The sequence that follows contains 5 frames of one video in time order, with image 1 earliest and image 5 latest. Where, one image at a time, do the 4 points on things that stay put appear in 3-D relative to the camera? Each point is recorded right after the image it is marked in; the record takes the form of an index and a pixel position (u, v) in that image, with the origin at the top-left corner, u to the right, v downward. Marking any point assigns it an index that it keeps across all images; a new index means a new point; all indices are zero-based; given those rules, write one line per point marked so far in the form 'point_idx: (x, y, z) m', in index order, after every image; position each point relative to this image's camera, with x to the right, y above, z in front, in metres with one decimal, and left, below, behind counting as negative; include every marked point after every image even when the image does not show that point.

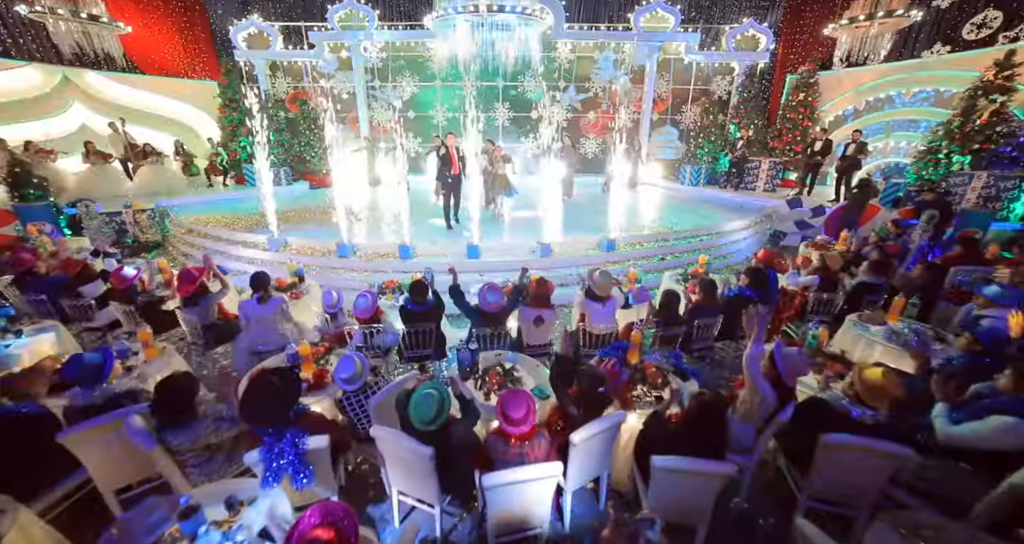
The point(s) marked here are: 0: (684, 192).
0: (+4.8, +2.2, +11.0) m
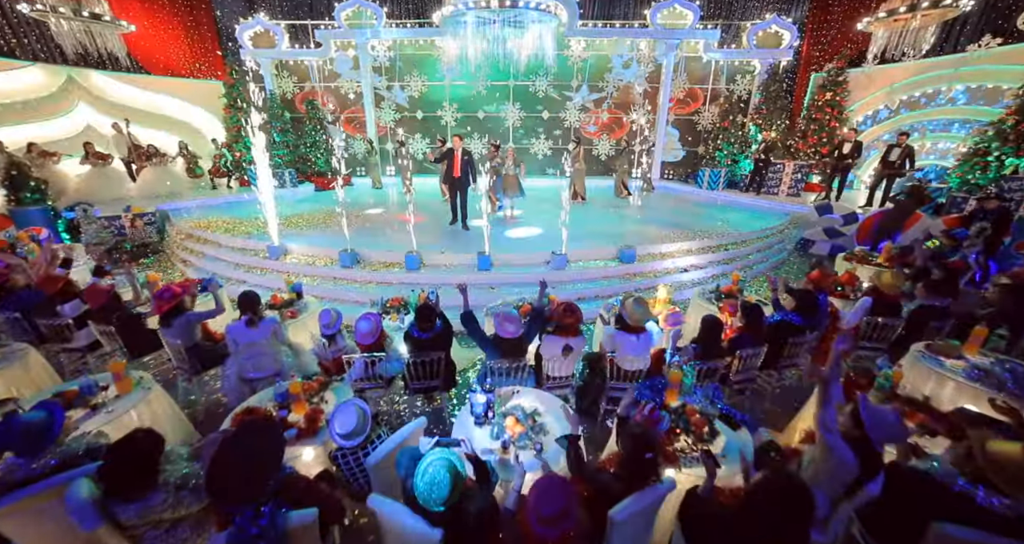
0: (+5.2, +2.0, +10.5) m
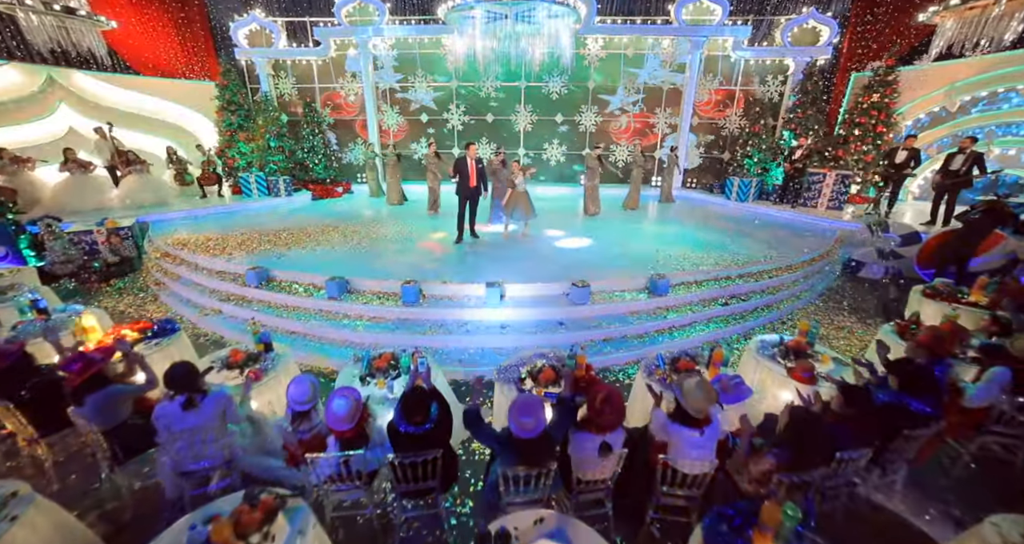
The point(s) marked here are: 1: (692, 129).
0: (+5.4, +1.6, +9.6) m
1: (+5.1, +4.0, +10.9) m
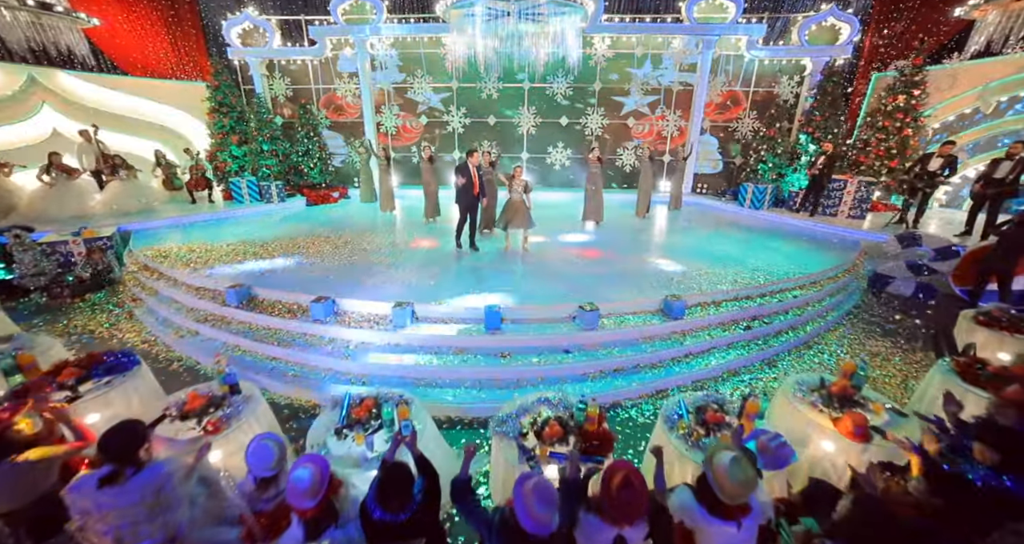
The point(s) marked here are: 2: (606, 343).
0: (+5.5, +1.3, +9.1) m
1: (+5.2, +3.8, +10.4) m
2: (+1.1, -0.8, +4.5) m
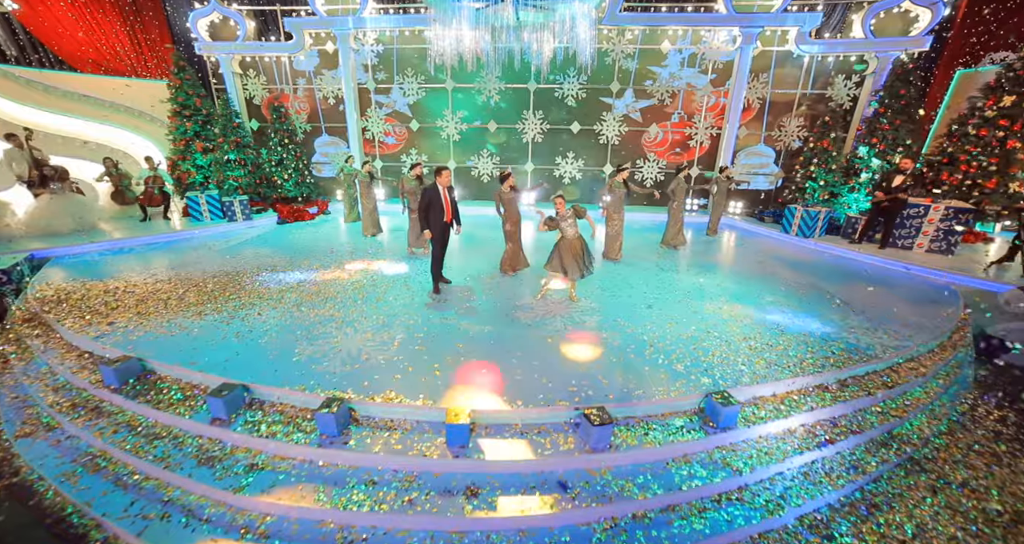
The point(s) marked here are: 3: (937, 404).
0: (+5.4, +0.5, +7.5) m
1: (+5.2, +3.0, +8.8) m
2: (+0.9, -1.5, +3.0) m
3: (+4.3, -1.4, +4.0) m
